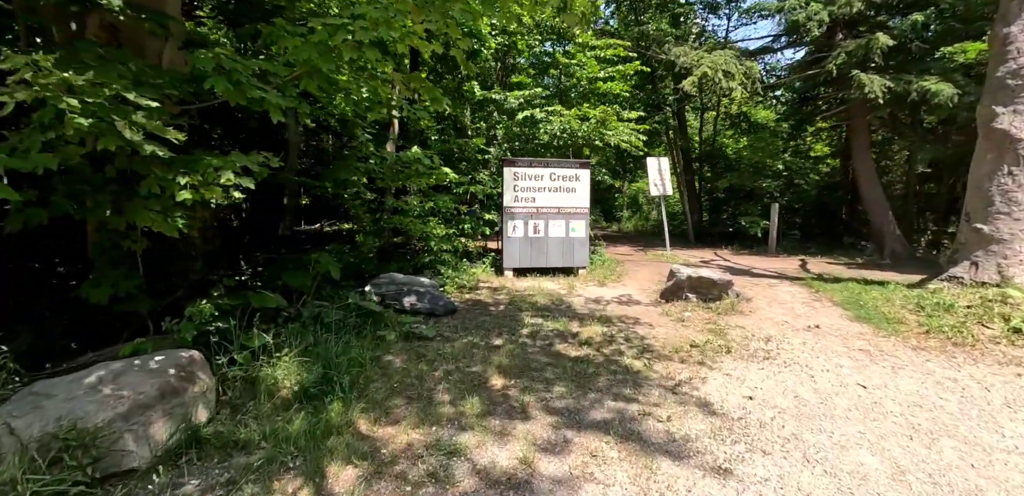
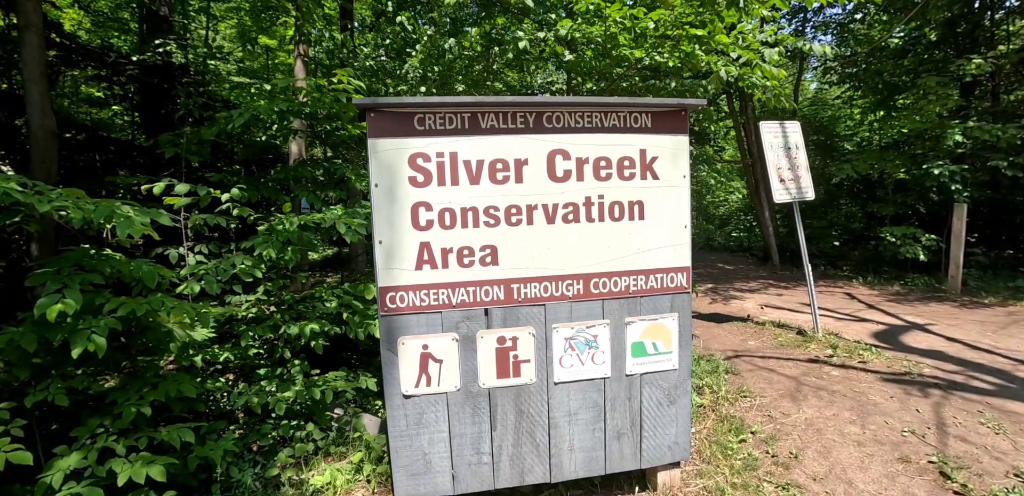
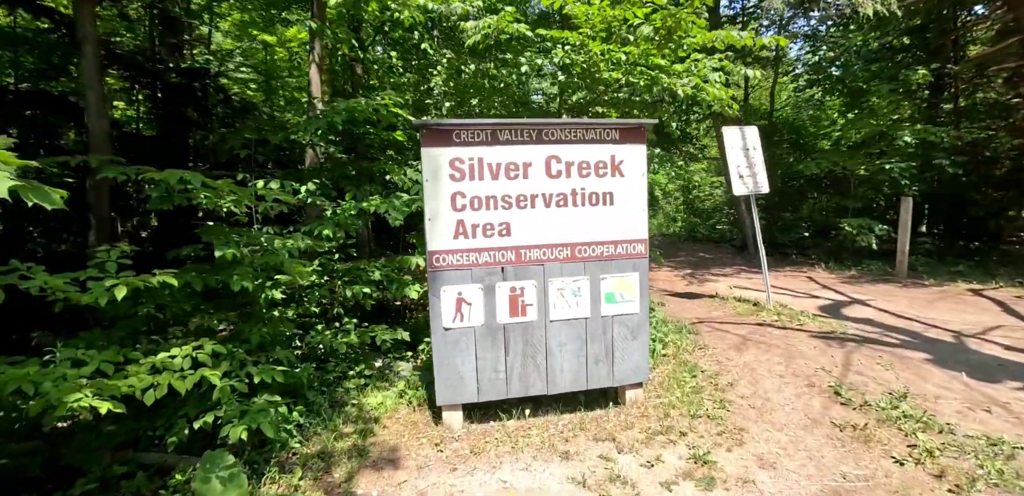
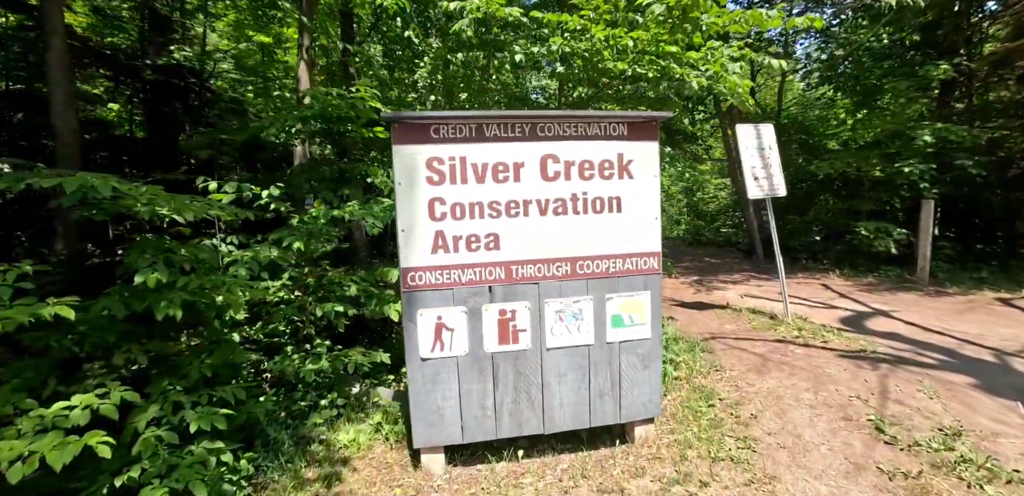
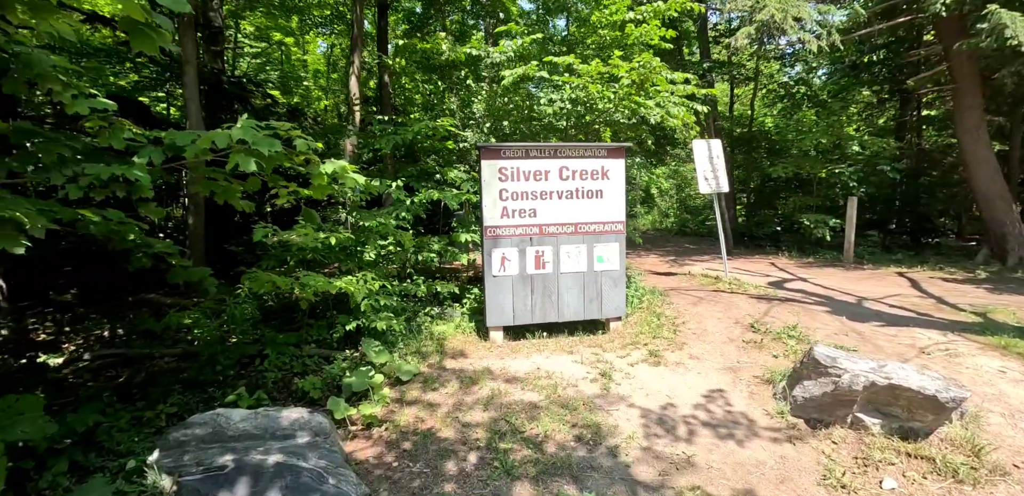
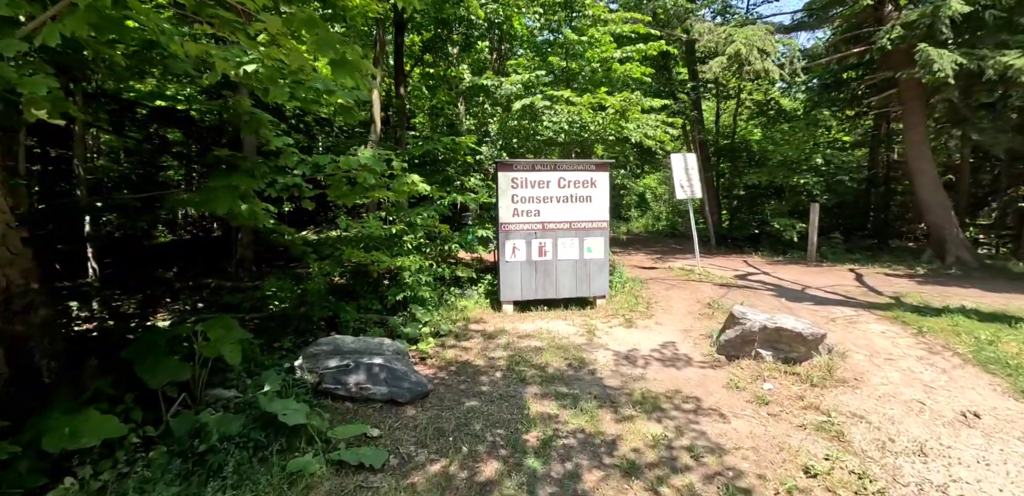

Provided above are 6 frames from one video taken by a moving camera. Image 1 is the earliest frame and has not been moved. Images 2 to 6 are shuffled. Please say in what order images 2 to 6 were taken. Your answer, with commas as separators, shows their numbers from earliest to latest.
6, 5, 3, 4, 2
